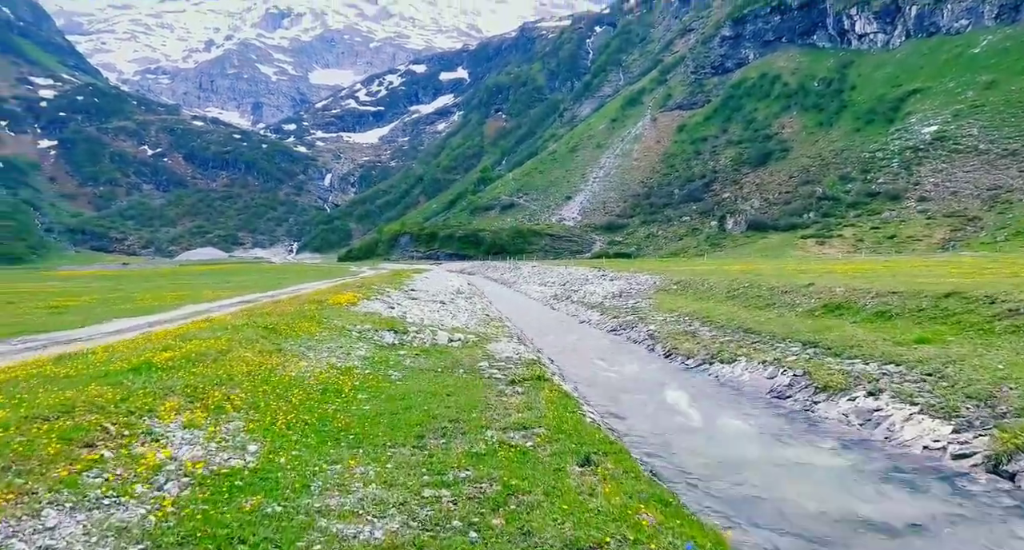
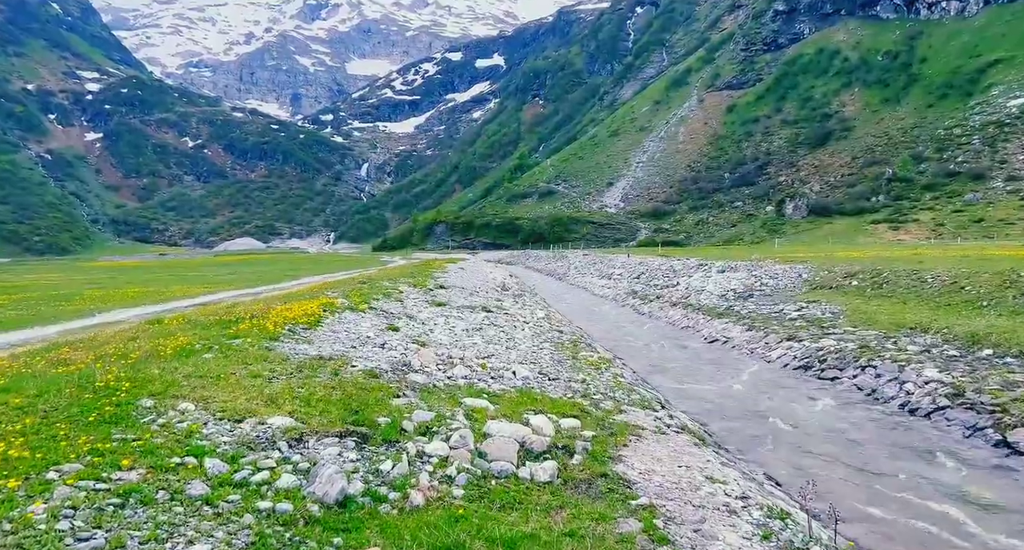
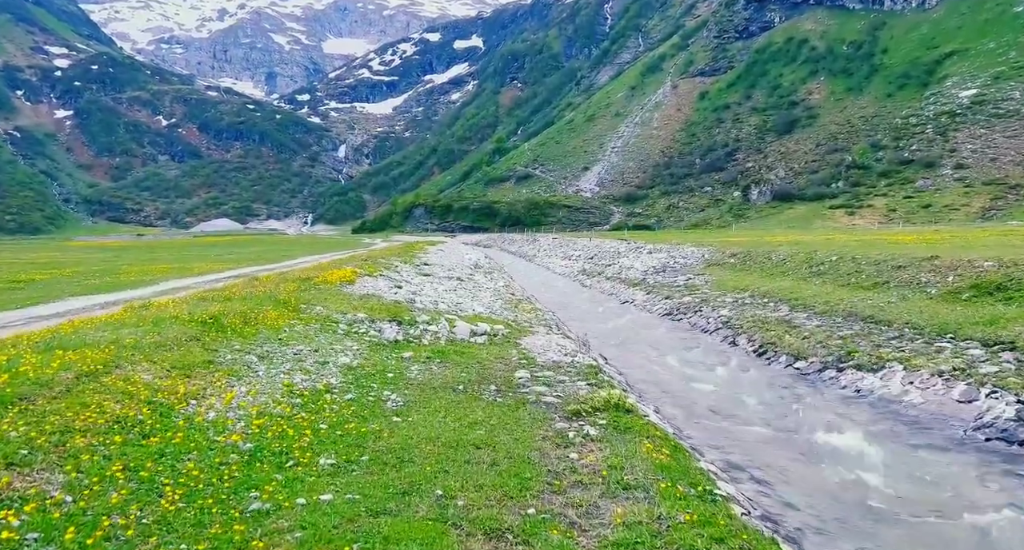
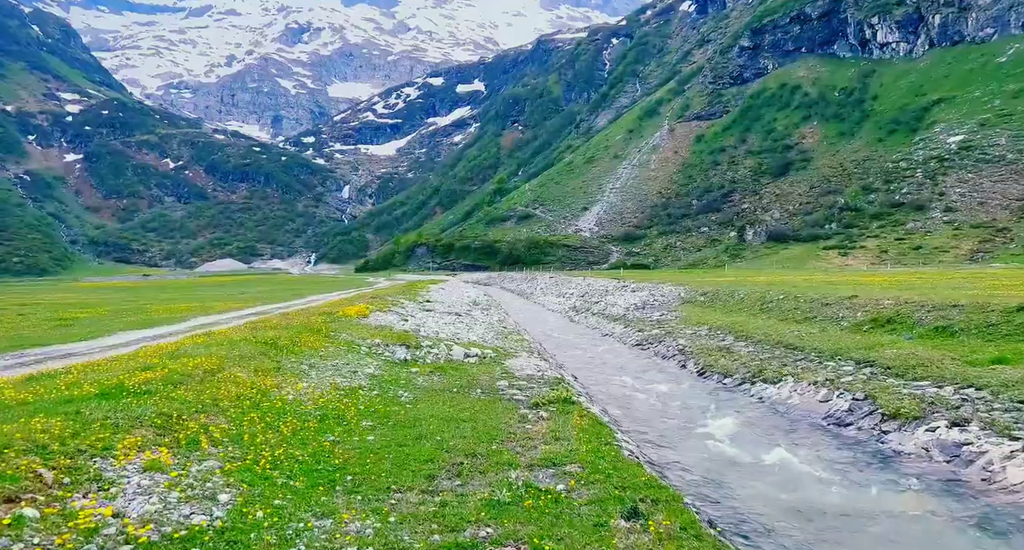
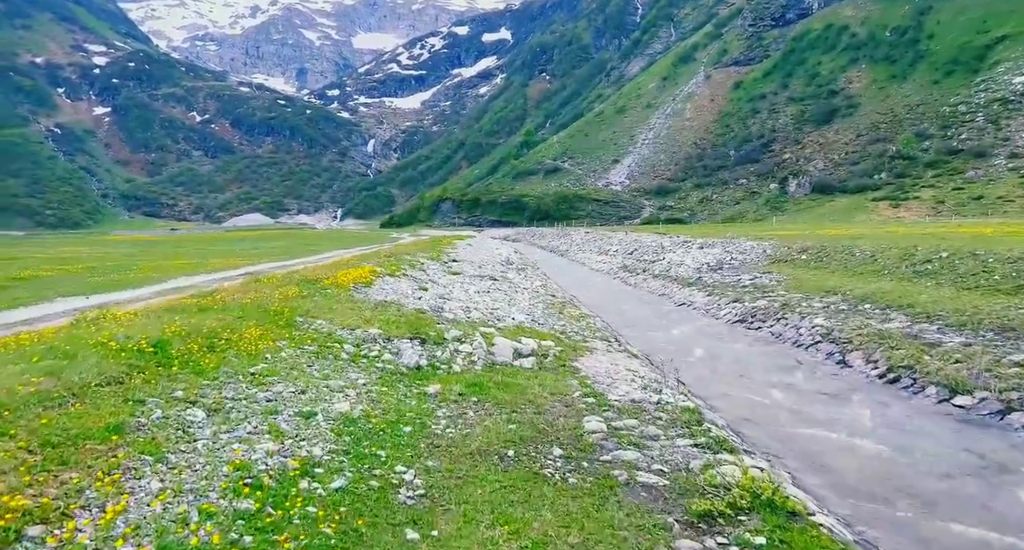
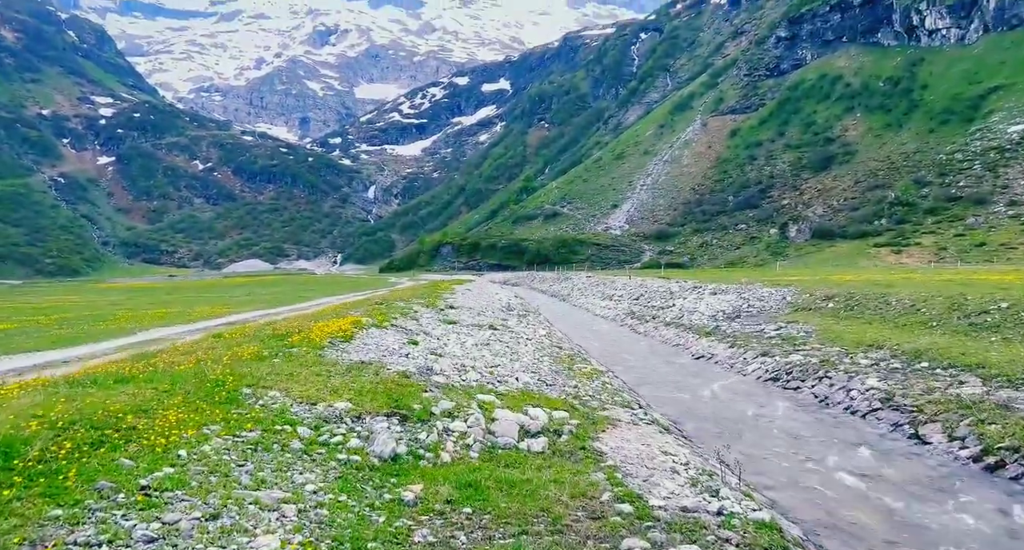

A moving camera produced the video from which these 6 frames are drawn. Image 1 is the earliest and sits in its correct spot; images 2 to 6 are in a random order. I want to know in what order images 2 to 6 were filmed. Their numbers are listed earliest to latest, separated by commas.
4, 3, 5, 6, 2
